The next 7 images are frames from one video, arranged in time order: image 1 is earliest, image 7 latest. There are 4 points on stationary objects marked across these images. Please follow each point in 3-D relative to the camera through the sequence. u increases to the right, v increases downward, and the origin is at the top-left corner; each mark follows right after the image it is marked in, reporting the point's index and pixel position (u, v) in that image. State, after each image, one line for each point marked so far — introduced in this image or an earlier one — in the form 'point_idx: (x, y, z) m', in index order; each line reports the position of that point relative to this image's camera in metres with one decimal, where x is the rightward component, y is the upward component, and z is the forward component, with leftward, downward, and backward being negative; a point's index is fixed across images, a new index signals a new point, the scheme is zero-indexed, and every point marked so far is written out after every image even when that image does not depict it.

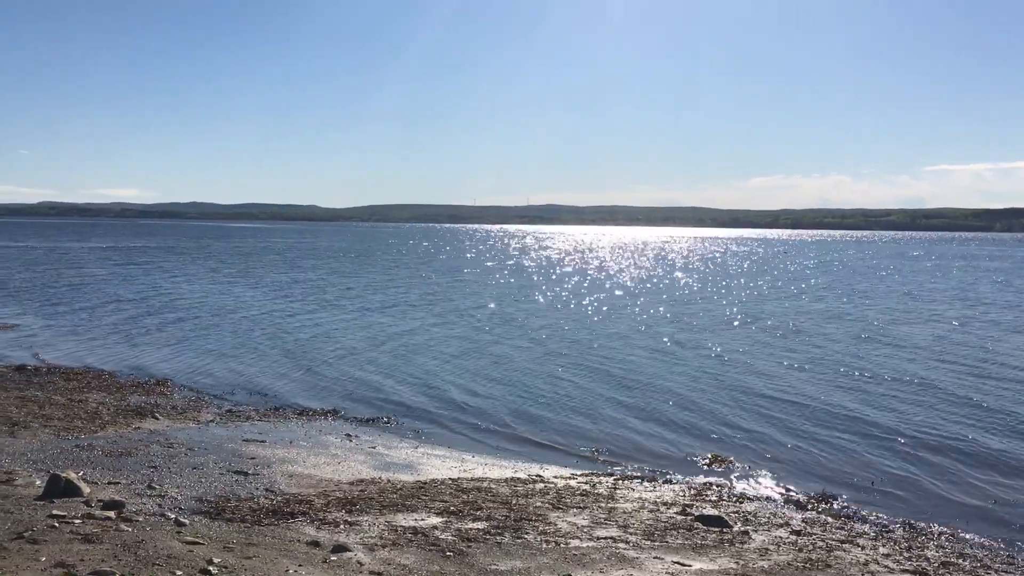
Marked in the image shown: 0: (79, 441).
0: (-8.2, -2.9, +14.5) m
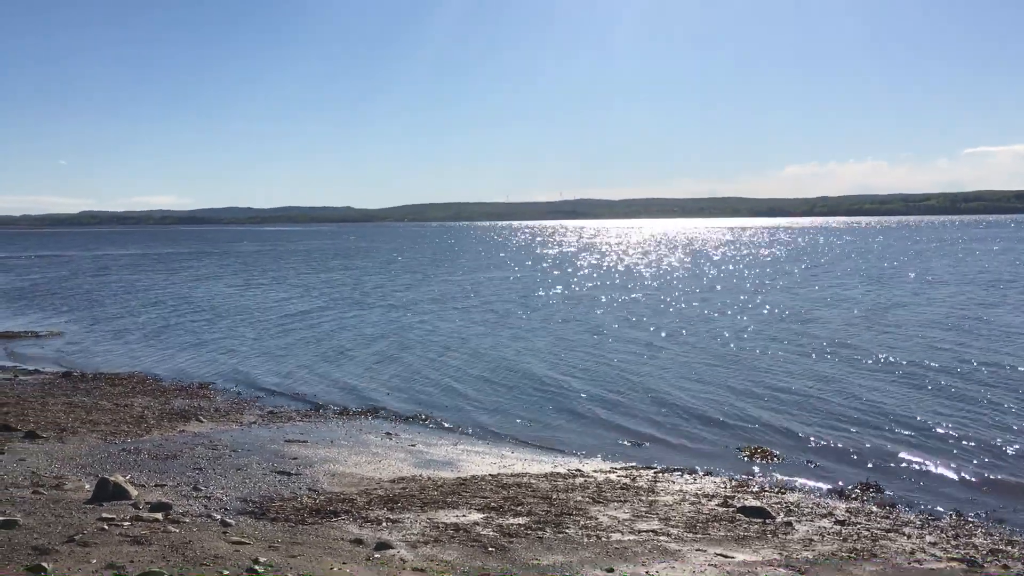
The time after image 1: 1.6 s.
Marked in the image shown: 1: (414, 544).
0: (-7.5, -3.0, +14.8) m
1: (-1.5, -3.9, +11.6) m
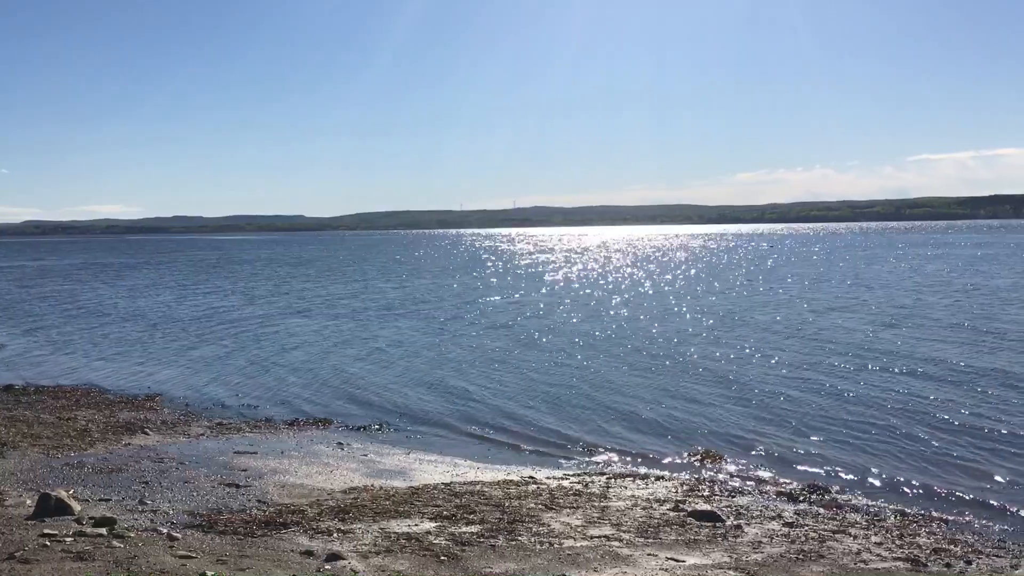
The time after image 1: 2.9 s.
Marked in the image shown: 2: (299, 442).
0: (-8.4, -3.2, +14.4) m
1: (-2.2, -4.0, +11.5) m
2: (-4.5, -3.3, +16.4) m
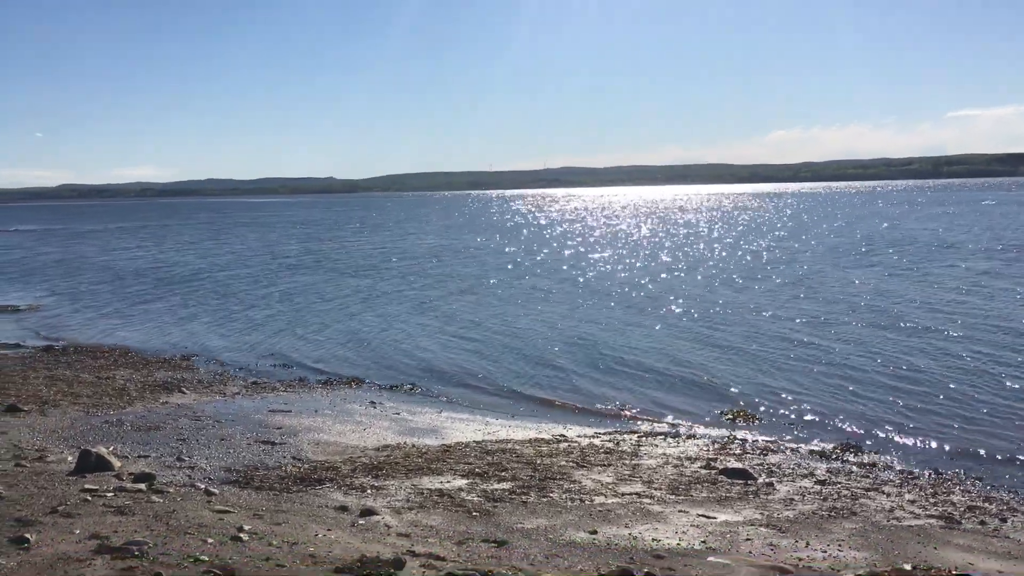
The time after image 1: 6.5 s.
0: (-7.8, -2.5, +14.7) m
1: (-1.7, -3.4, +11.6) m
2: (-3.9, -2.5, +16.6) m
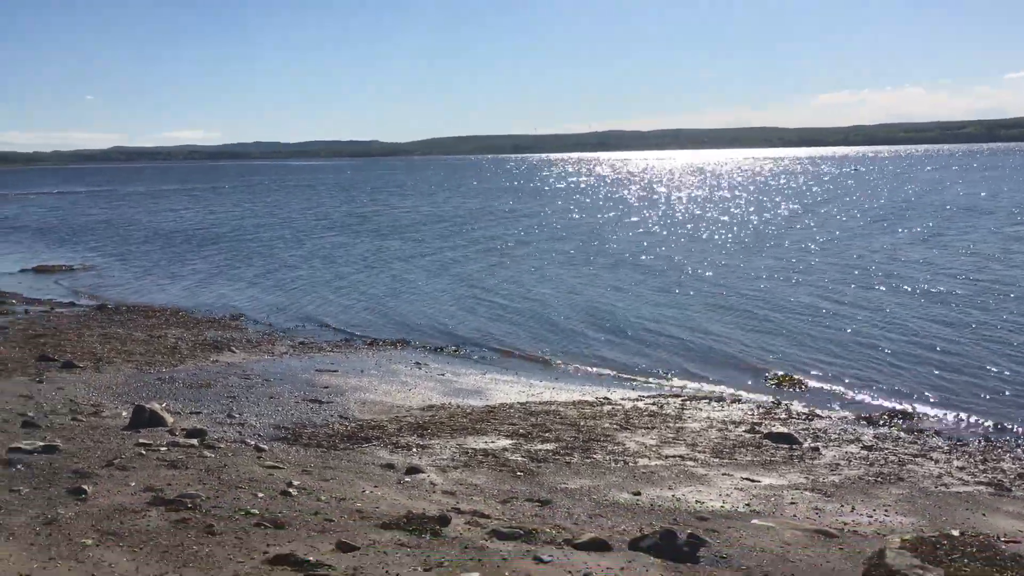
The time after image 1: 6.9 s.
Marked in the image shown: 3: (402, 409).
0: (-7.0, -1.7, +15.1) m
1: (-1.1, -2.8, +11.8) m
2: (-3.0, -1.7, +16.8) m
3: (-2.0, -2.2, +13.9) m
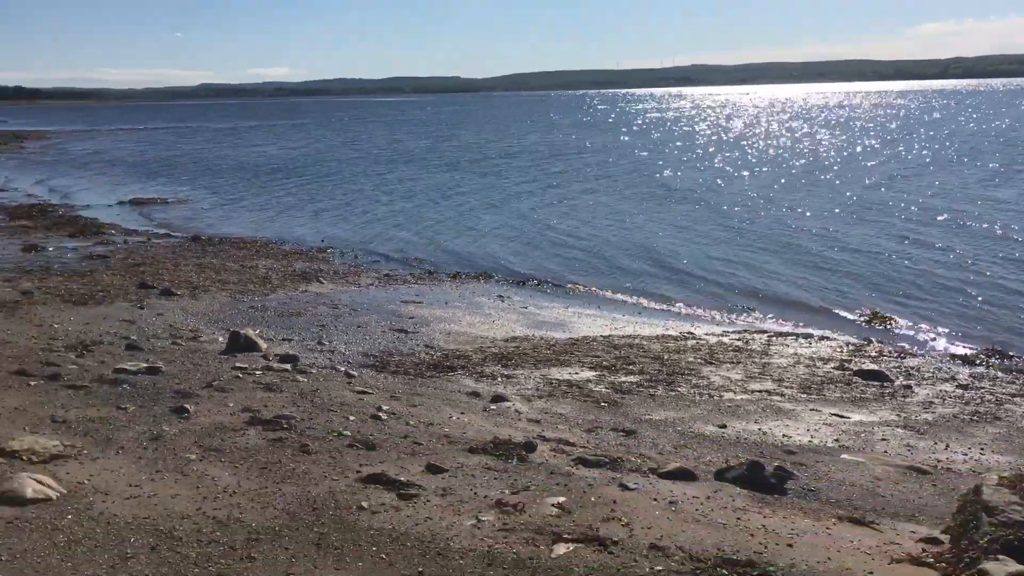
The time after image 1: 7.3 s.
0: (-5.4, -0.4, +15.6) m
1: (+0.3, -1.7, +12.0) m
2: (-1.3, -0.3, +17.1) m
3: (-0.5, -1.0, +14.2) m
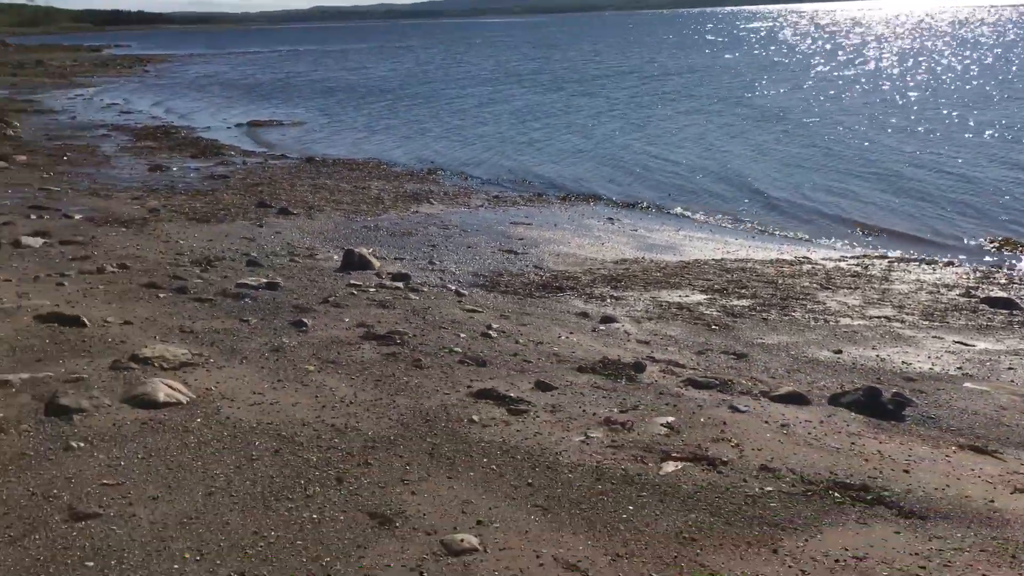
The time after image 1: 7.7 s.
0: (-3.3, +1.2, +16.0) m
1: (+2.1, -0.4, +12.0) m
2: (+0.9, +1.3, +17.1) m
3: (+1.4, +0.4, +14.2) m
